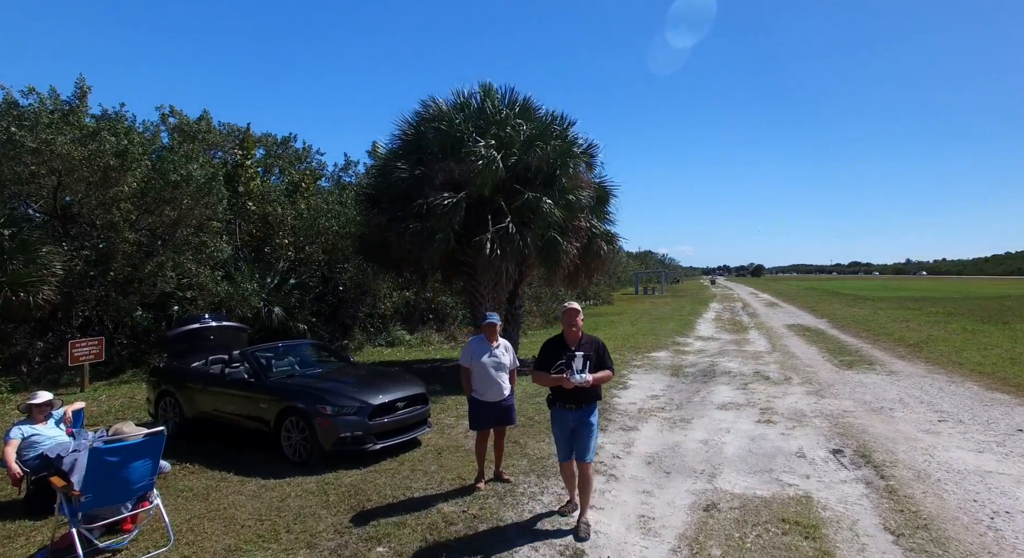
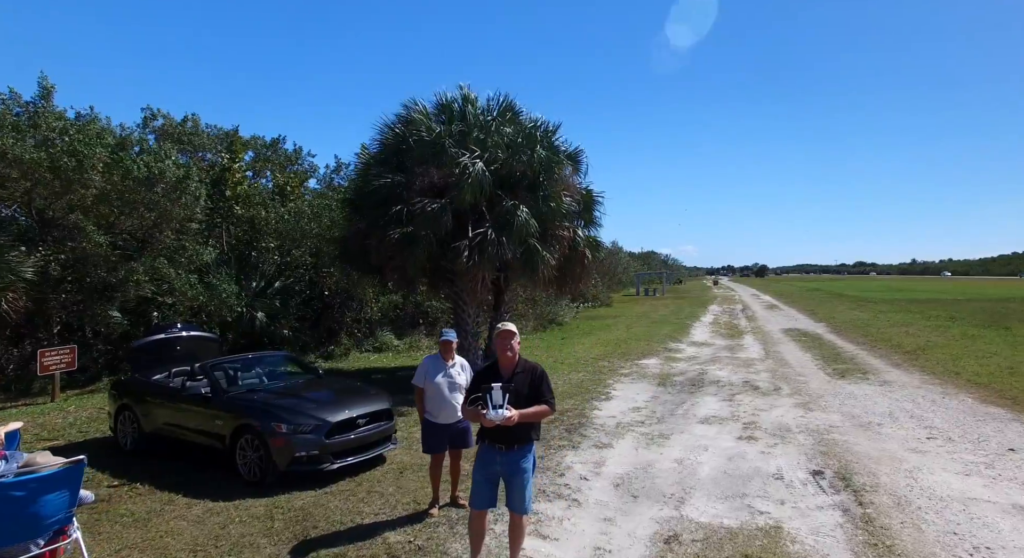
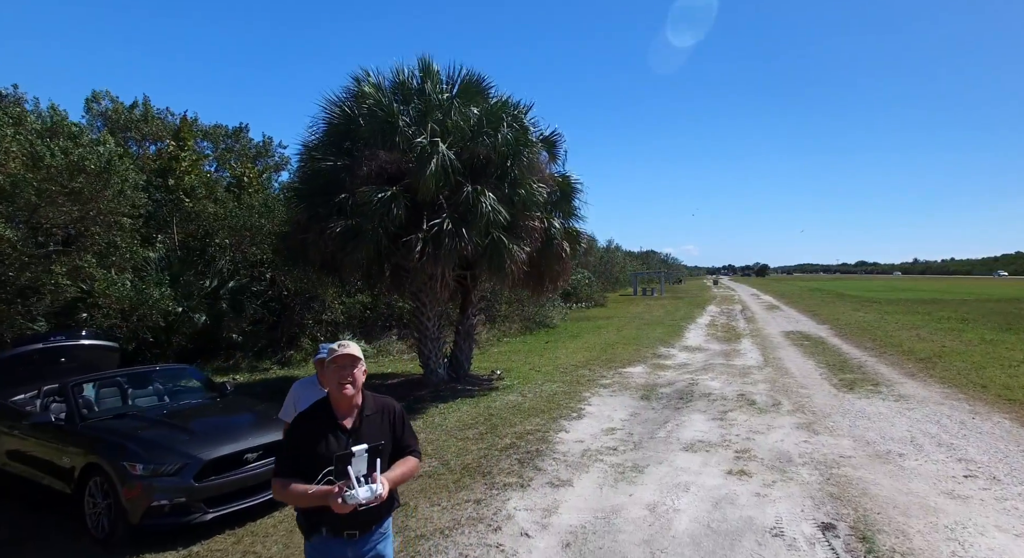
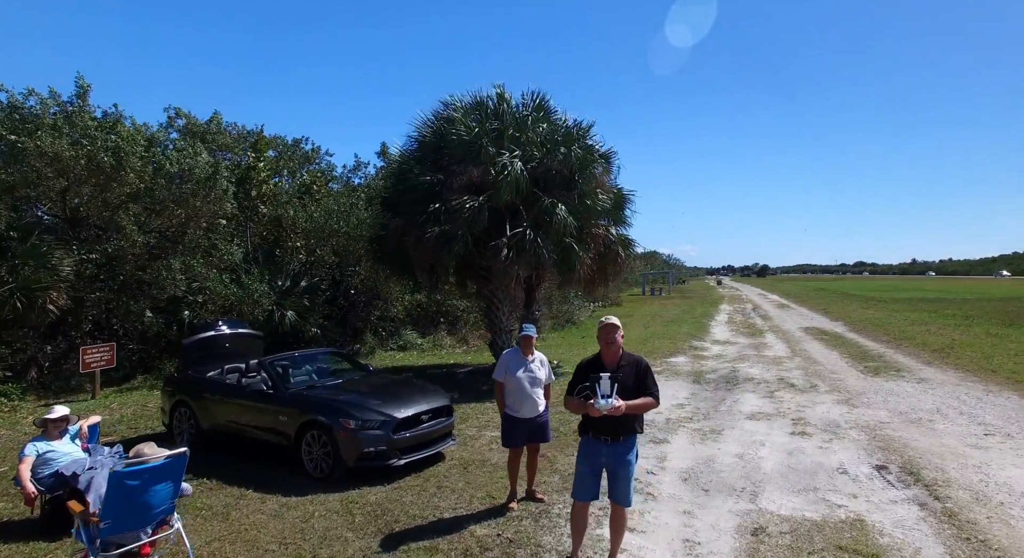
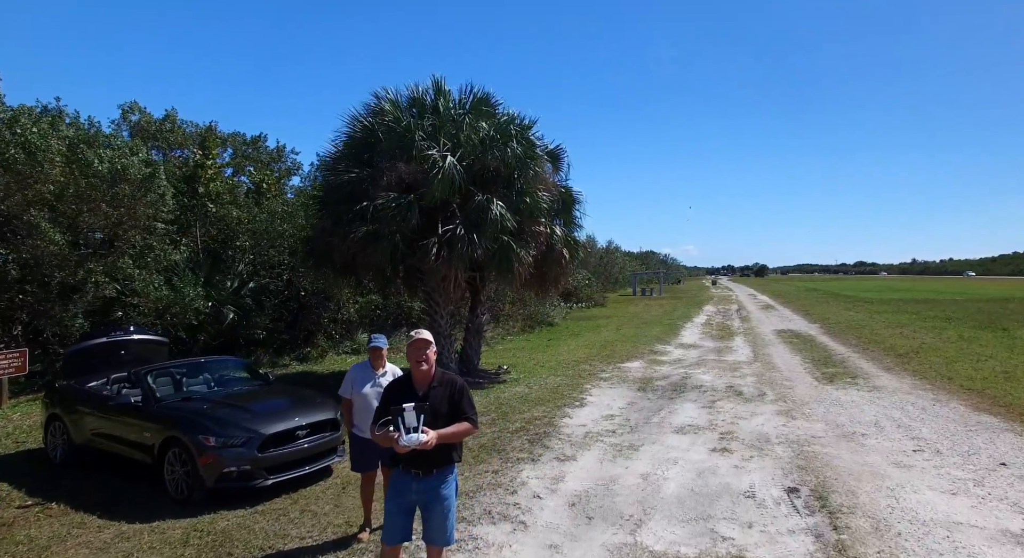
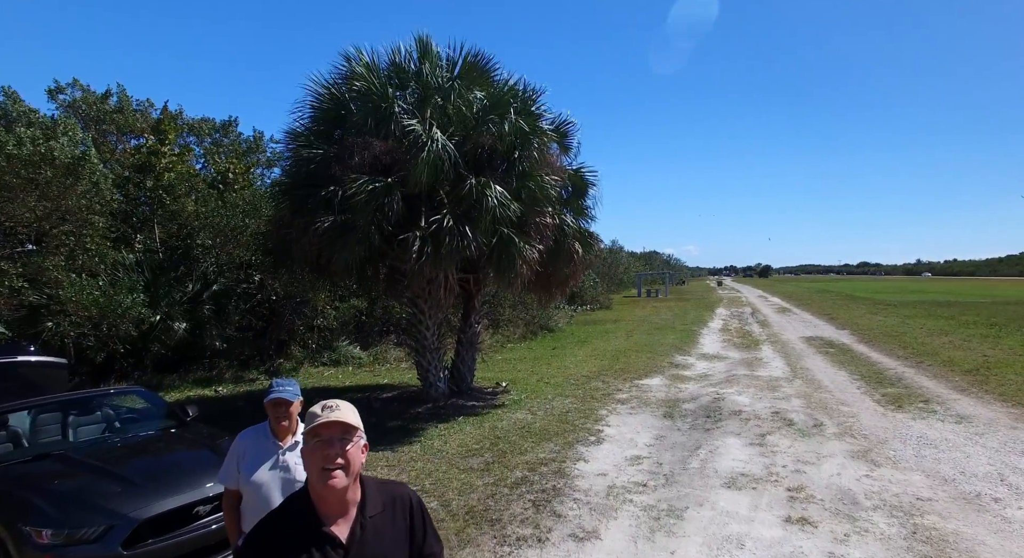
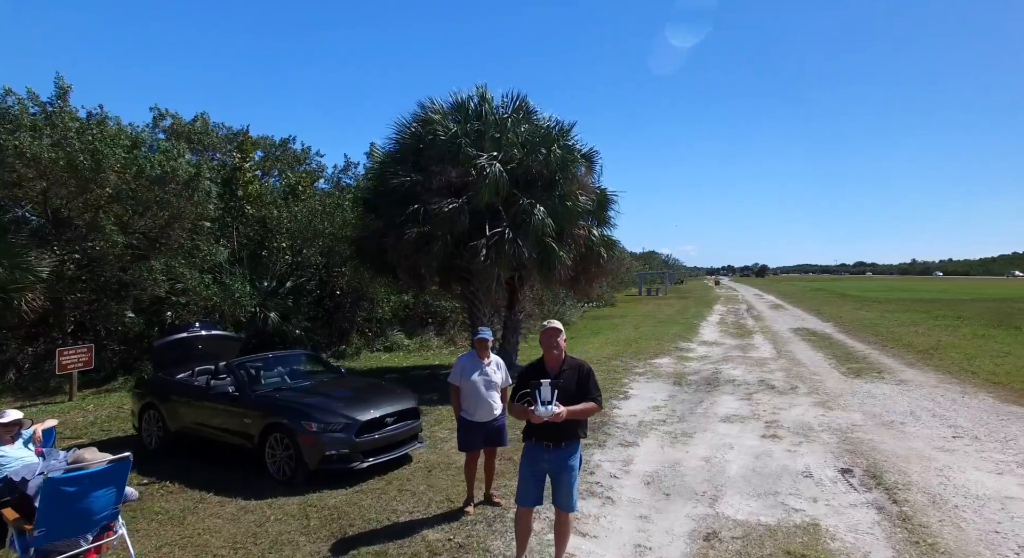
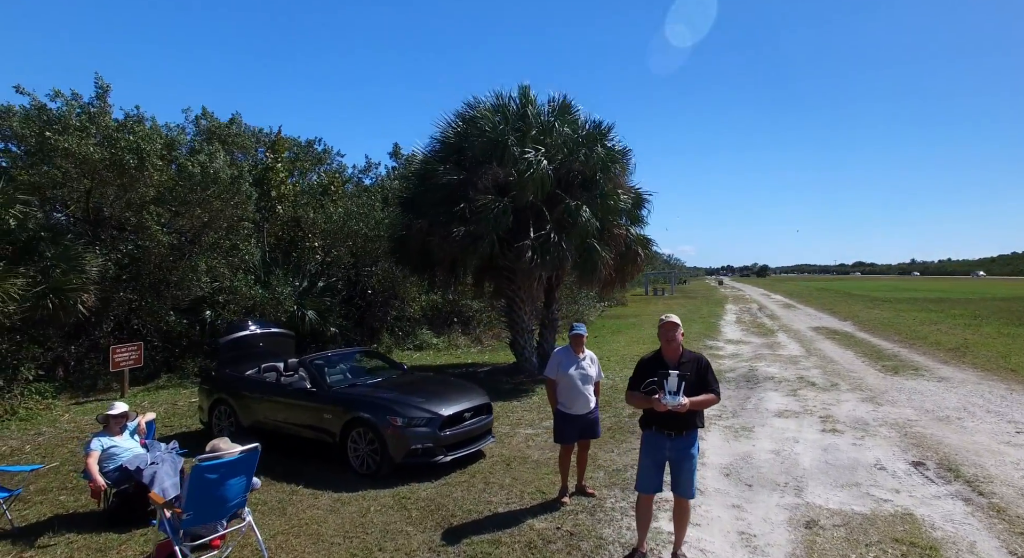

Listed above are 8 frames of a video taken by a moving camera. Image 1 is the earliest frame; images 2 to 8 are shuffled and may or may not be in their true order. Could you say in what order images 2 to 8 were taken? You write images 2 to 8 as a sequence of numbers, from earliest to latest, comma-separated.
8, 4, 7, 2, 5, 3, 6
